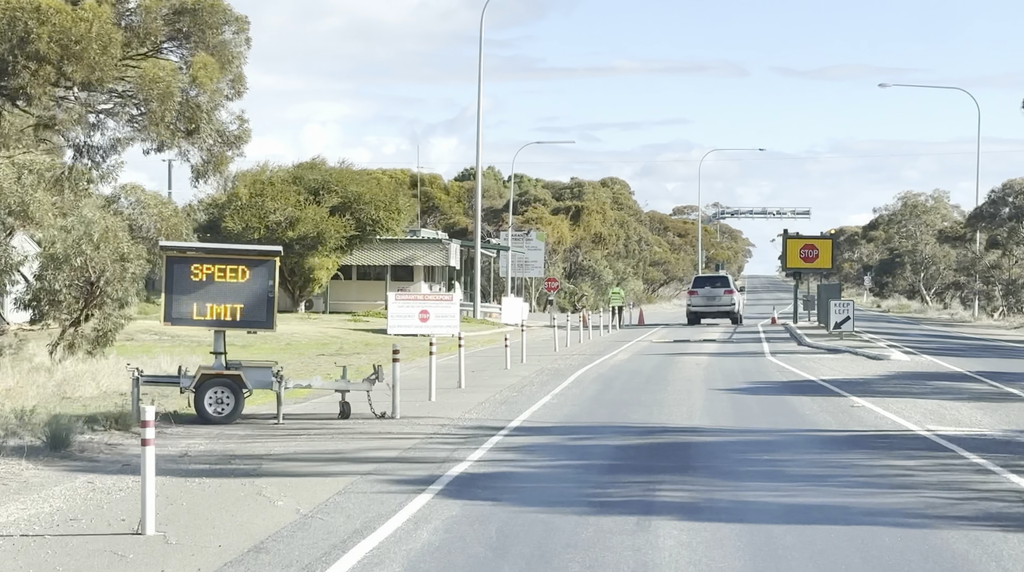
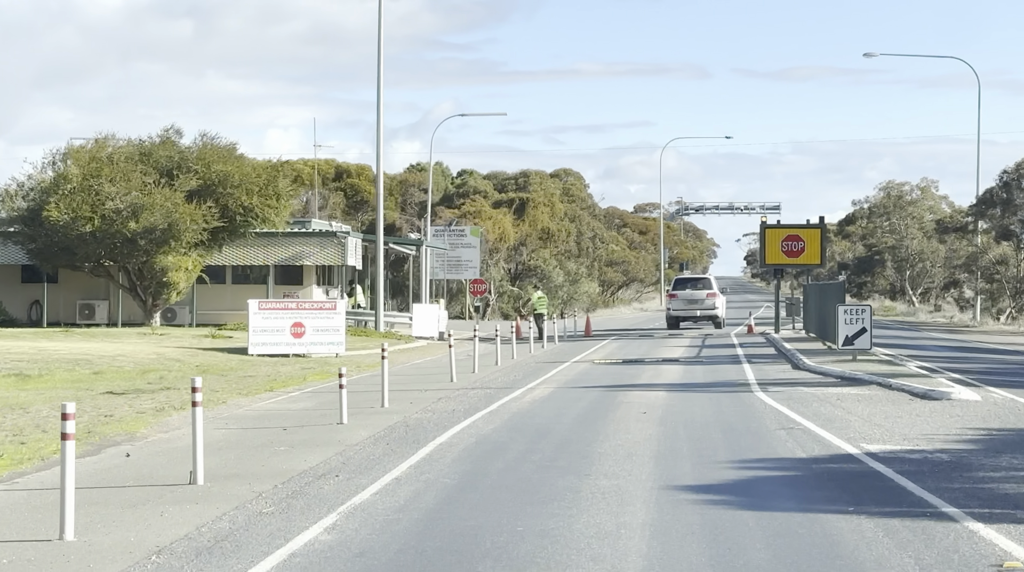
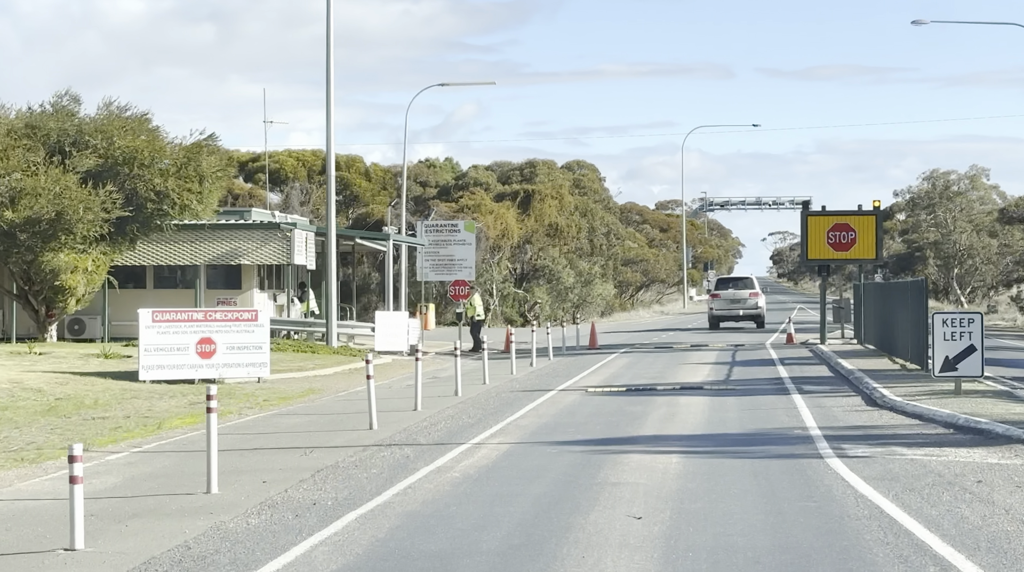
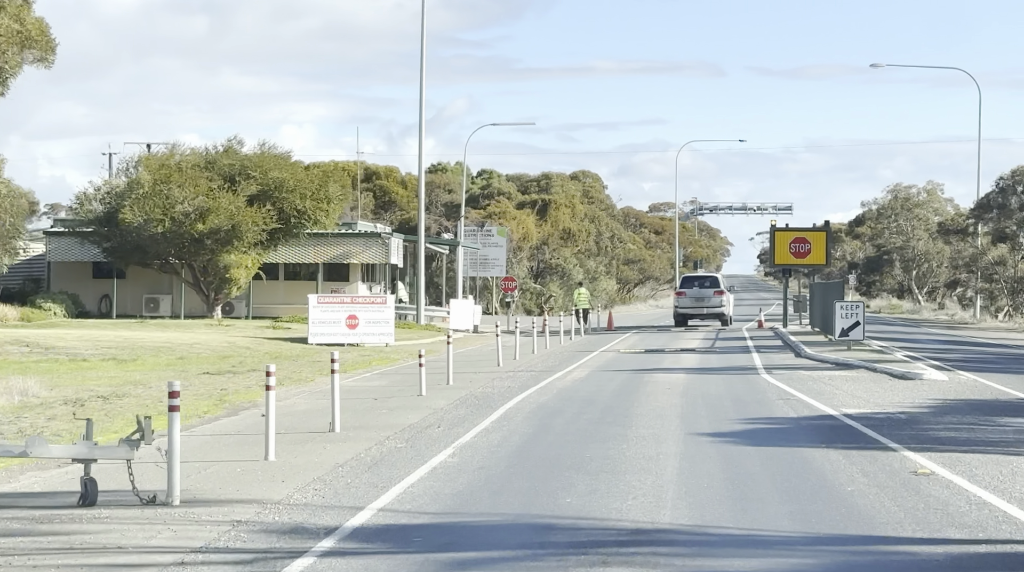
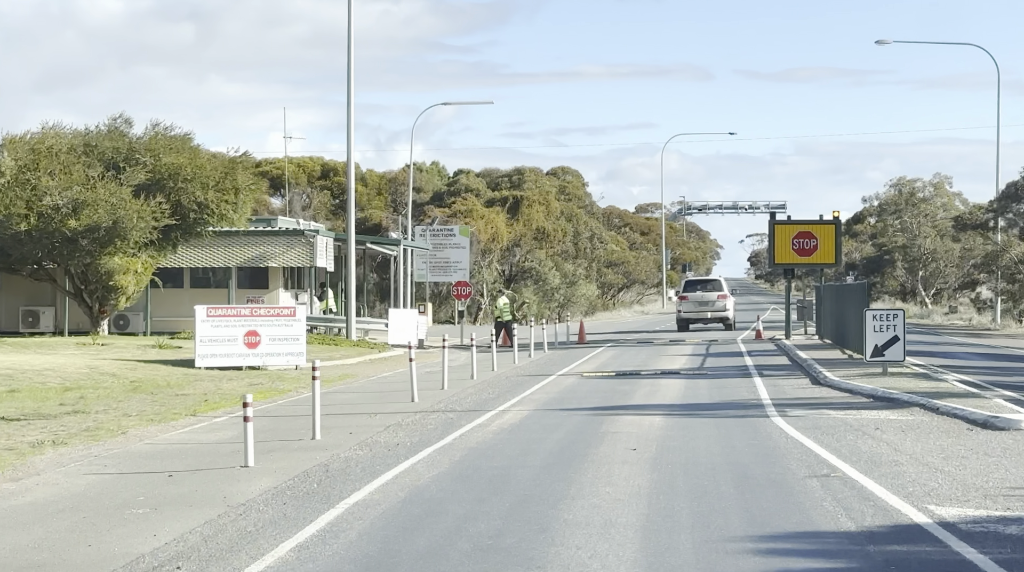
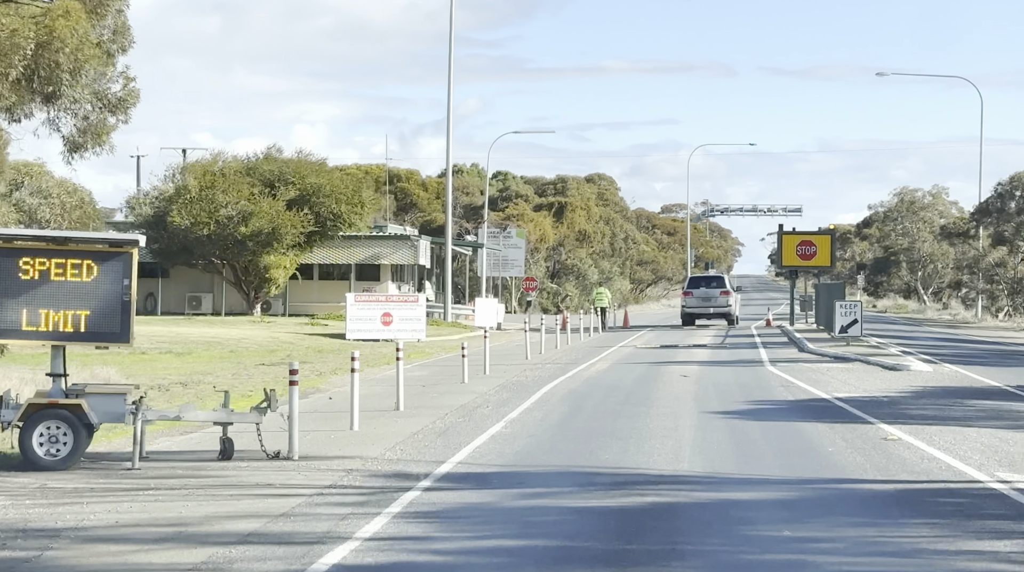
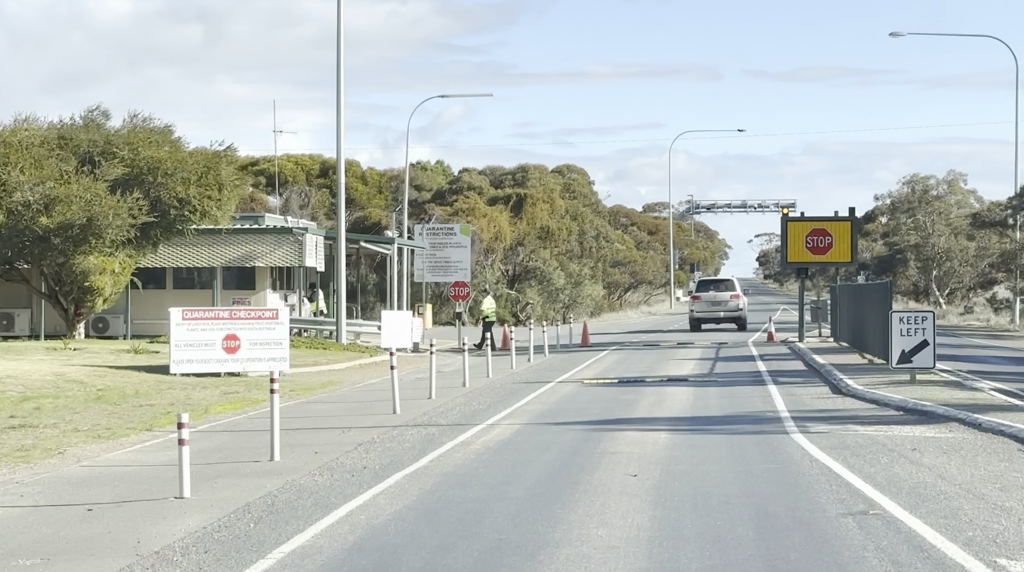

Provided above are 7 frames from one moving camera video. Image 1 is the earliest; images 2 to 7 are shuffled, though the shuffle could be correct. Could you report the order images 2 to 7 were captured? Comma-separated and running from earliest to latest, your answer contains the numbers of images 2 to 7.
6, 4, 2, 5, 7, 3
